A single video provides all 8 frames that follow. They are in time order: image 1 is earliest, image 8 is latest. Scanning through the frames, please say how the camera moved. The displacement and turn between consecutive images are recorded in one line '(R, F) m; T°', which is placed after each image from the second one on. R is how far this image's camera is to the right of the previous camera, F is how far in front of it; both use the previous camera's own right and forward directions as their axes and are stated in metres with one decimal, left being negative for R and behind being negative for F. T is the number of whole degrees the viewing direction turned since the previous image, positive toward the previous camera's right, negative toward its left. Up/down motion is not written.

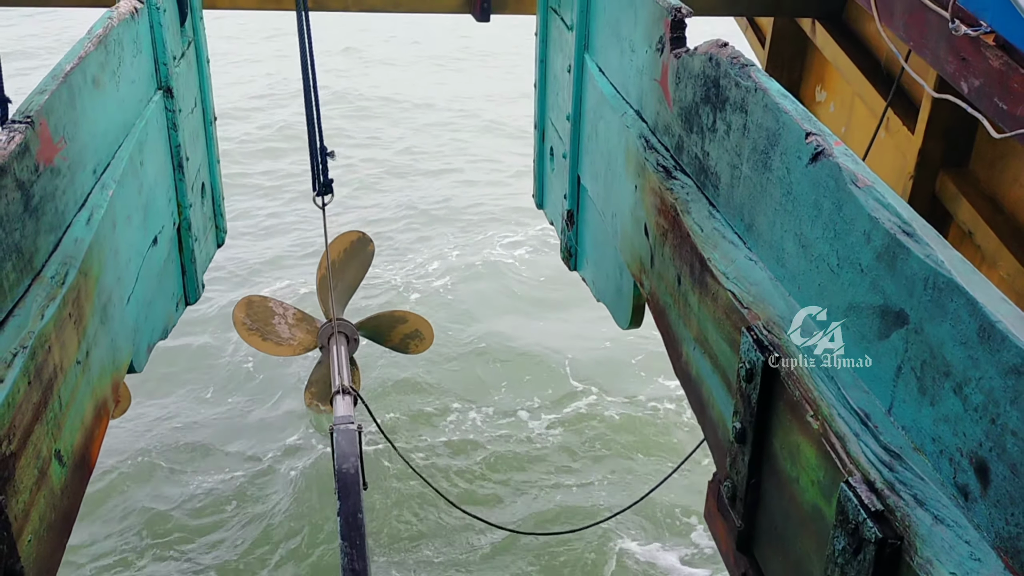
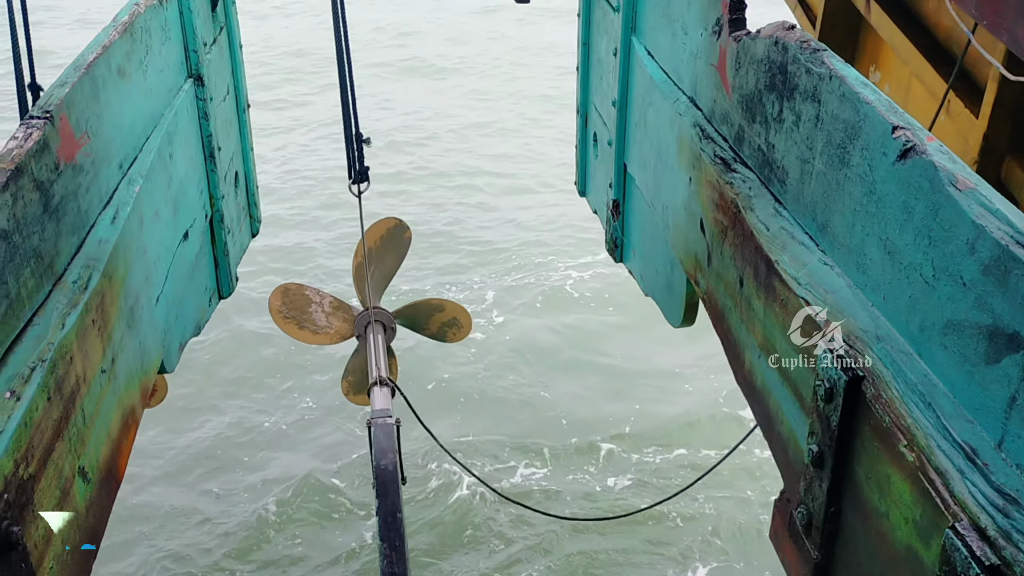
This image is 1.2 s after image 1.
(-0.1, +0.3) m; -2°
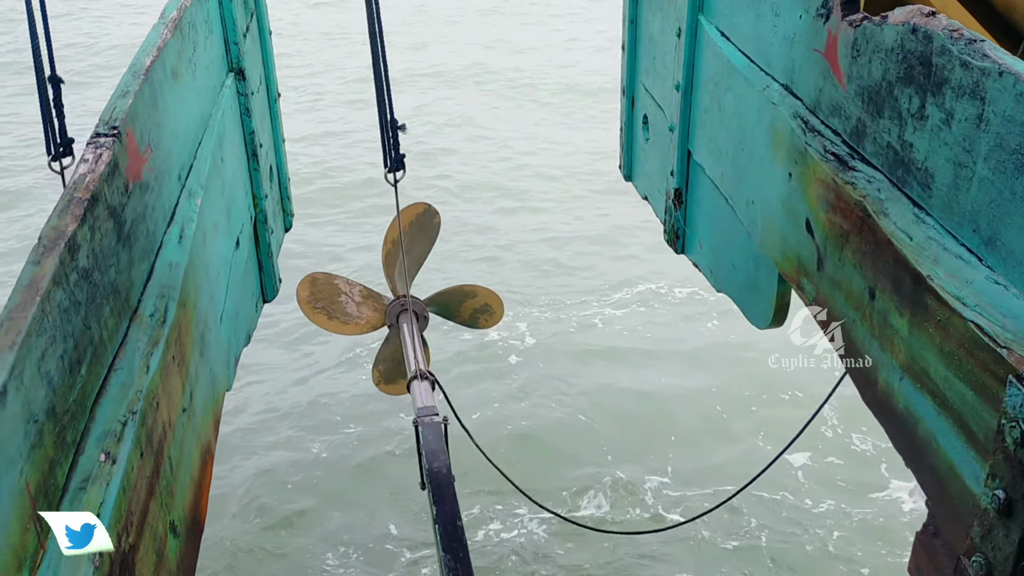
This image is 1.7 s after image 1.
(-0.5, +0.4) m; 0°
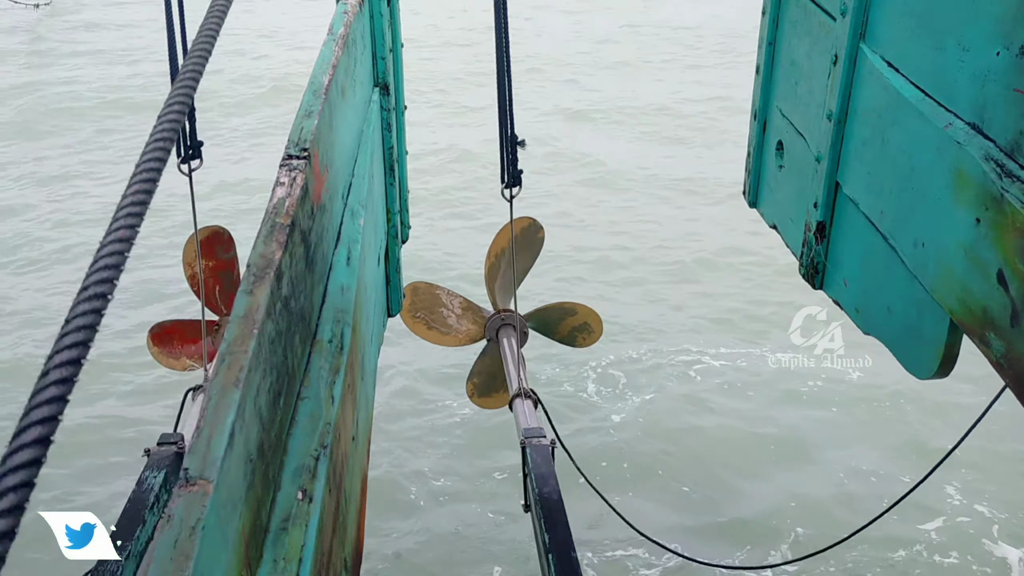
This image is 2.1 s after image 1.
(-0.5, +0.1) m; -4°
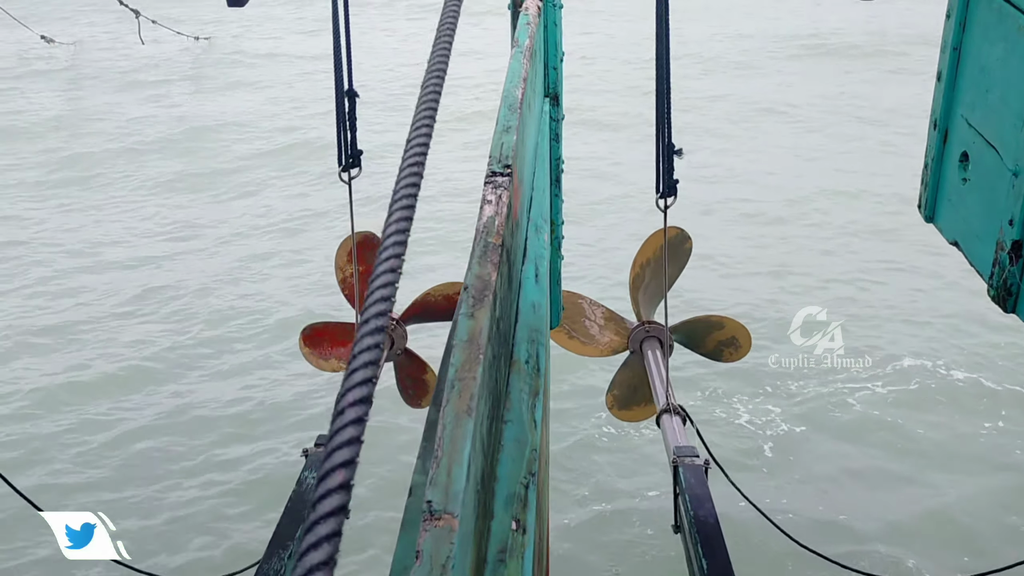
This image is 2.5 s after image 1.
(-0.3, +0.1) m; -8°
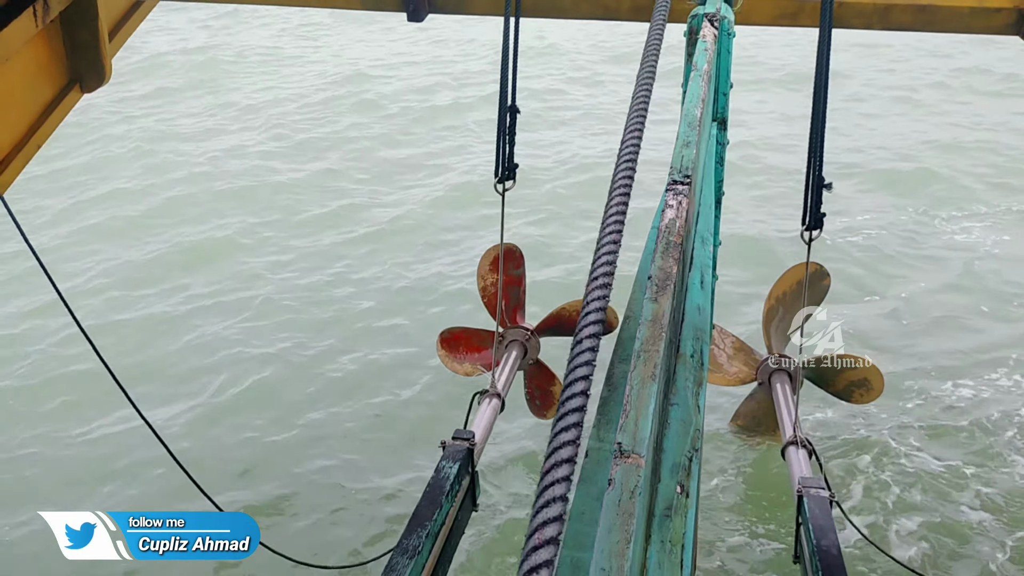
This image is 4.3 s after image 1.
(-0.2, -0.4) m; -8°
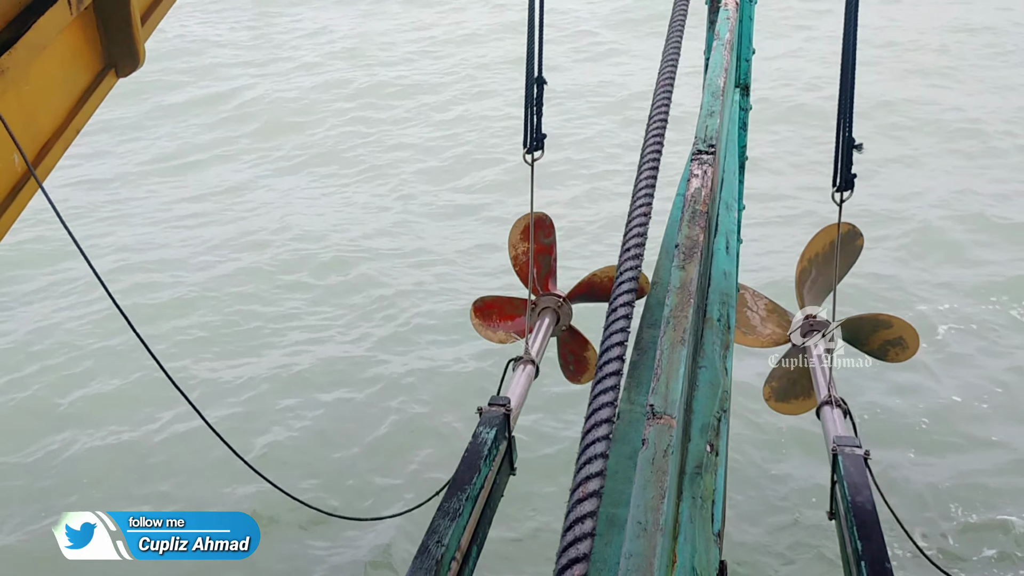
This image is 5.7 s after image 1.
(0.0, -0.1) m; -2°
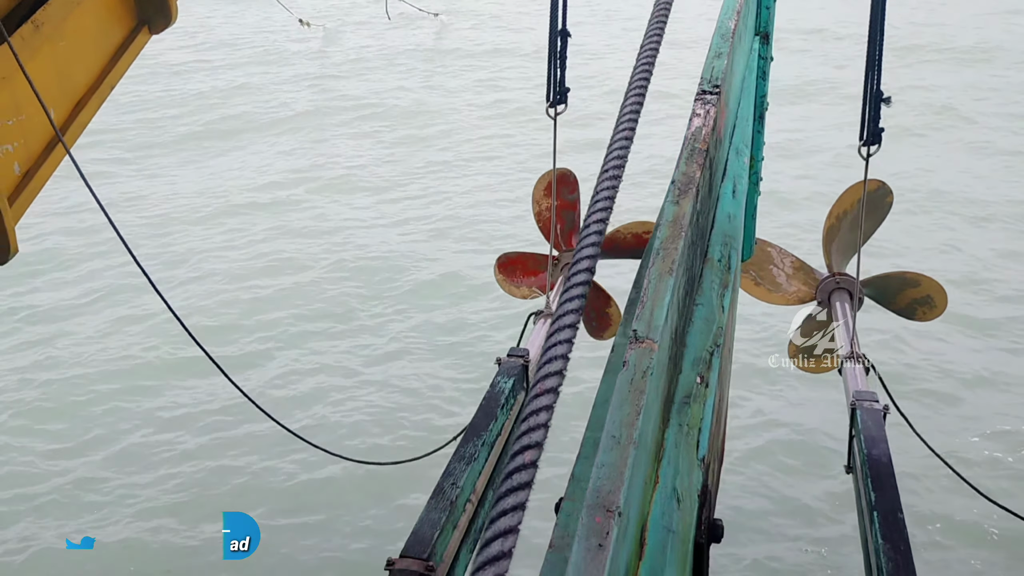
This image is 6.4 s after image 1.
(+0.1, -0.1) m; -2°
